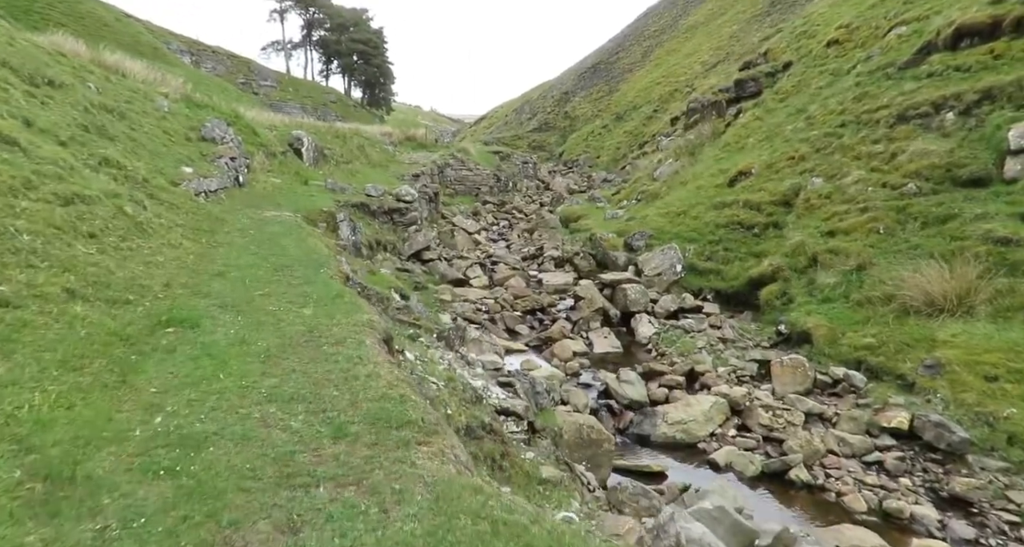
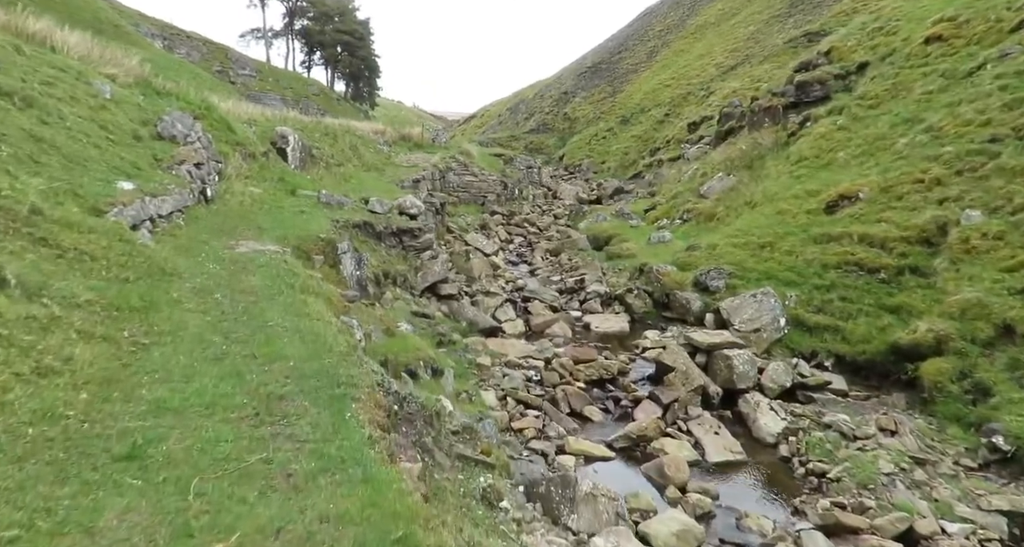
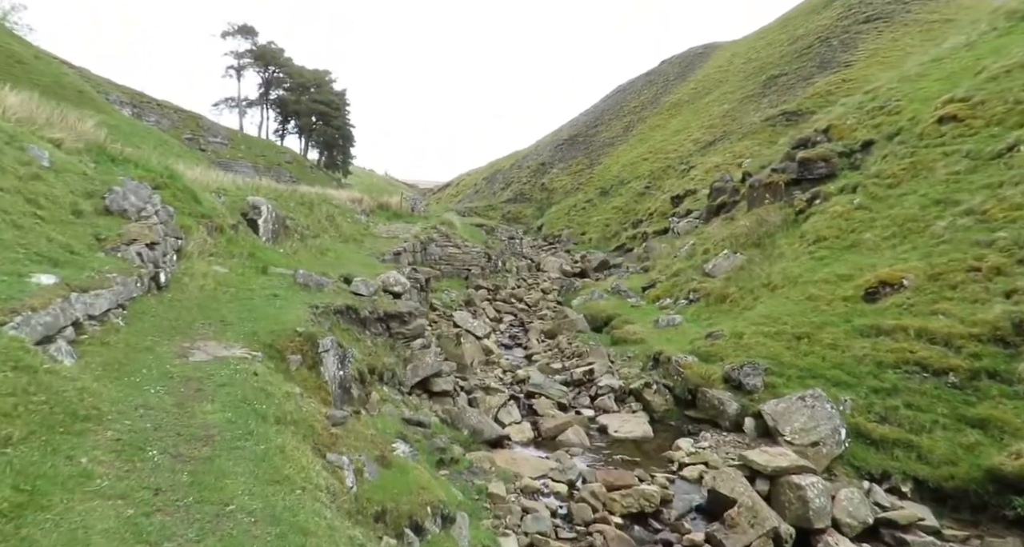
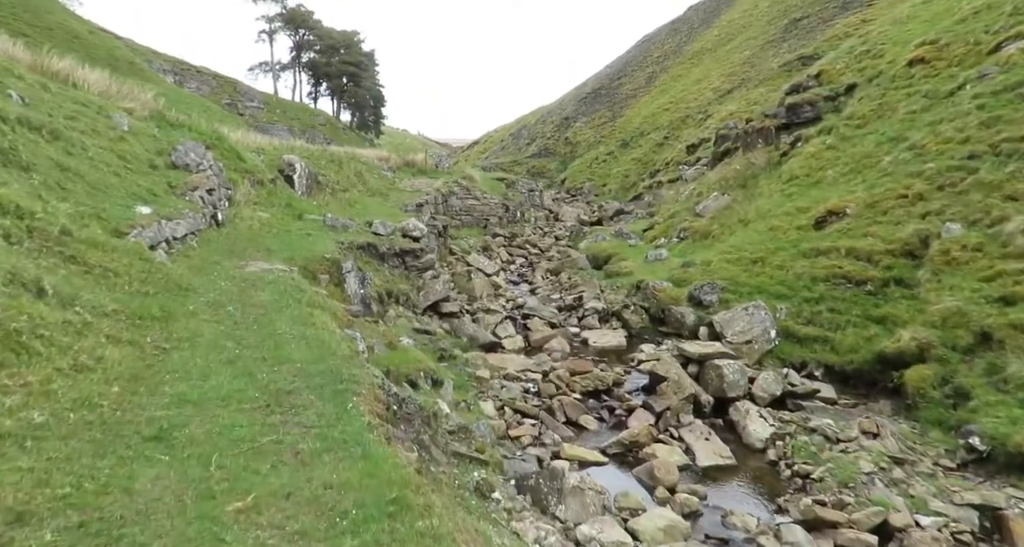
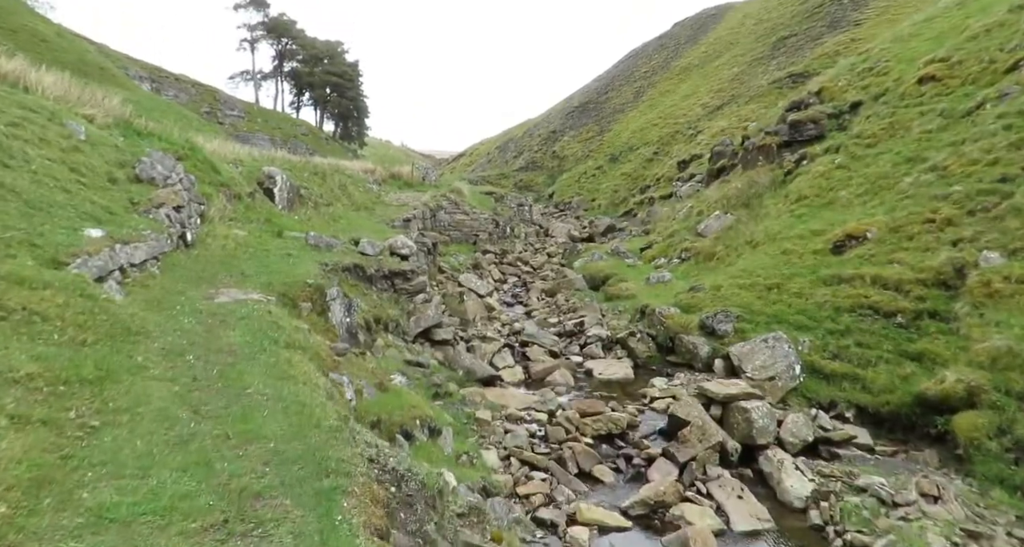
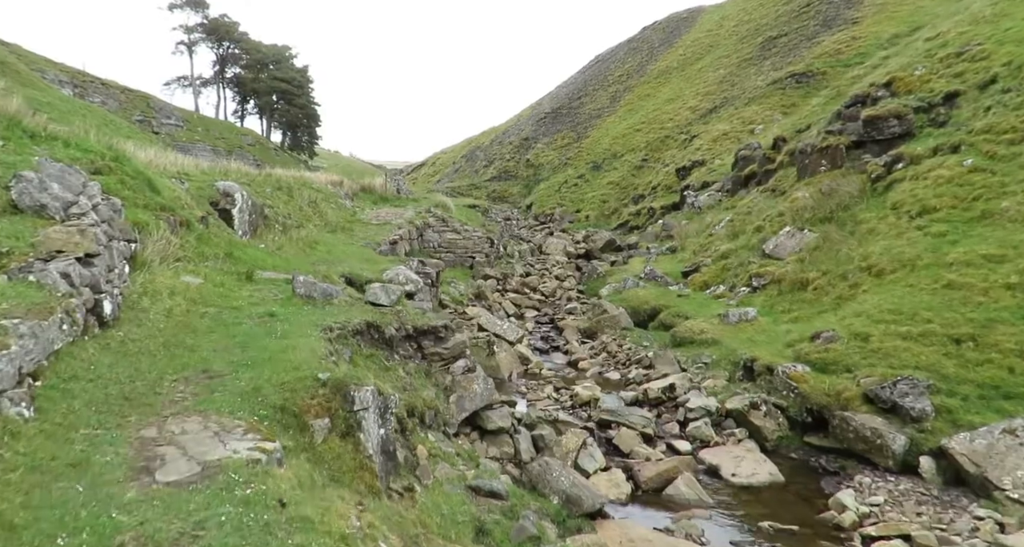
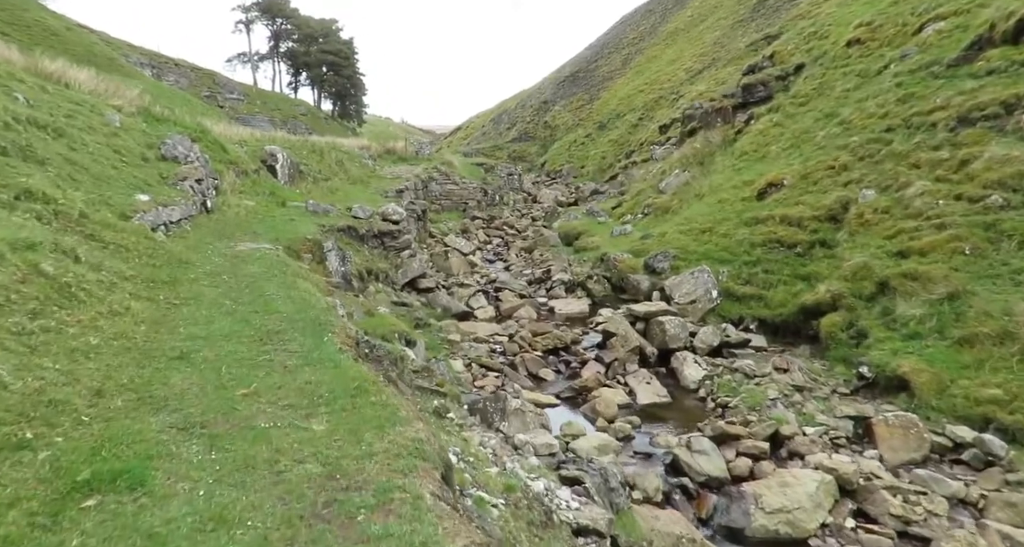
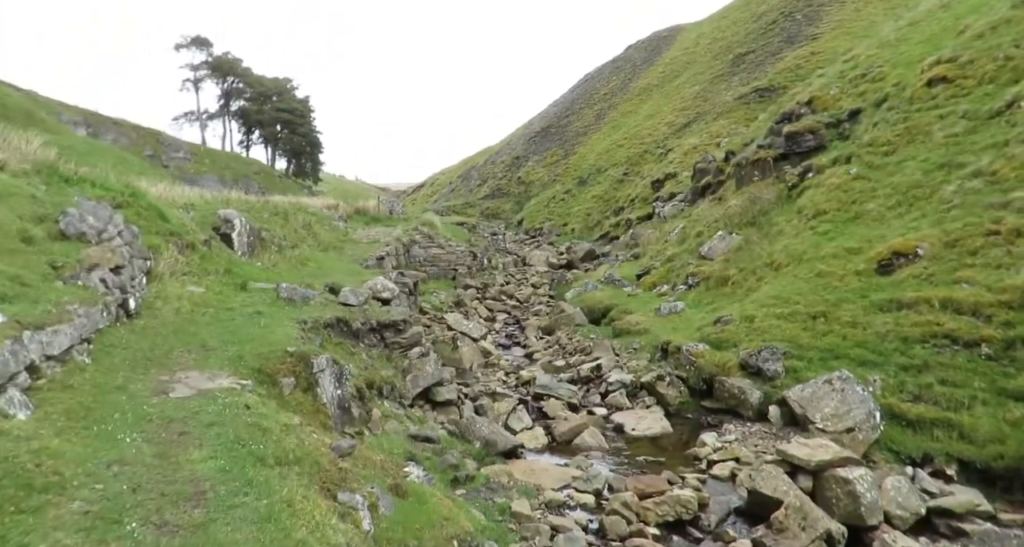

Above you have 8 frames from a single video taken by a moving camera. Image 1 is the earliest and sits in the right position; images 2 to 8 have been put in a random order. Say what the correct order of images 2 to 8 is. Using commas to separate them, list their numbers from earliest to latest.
7, 4, 2, 5, 3, 8, 6
